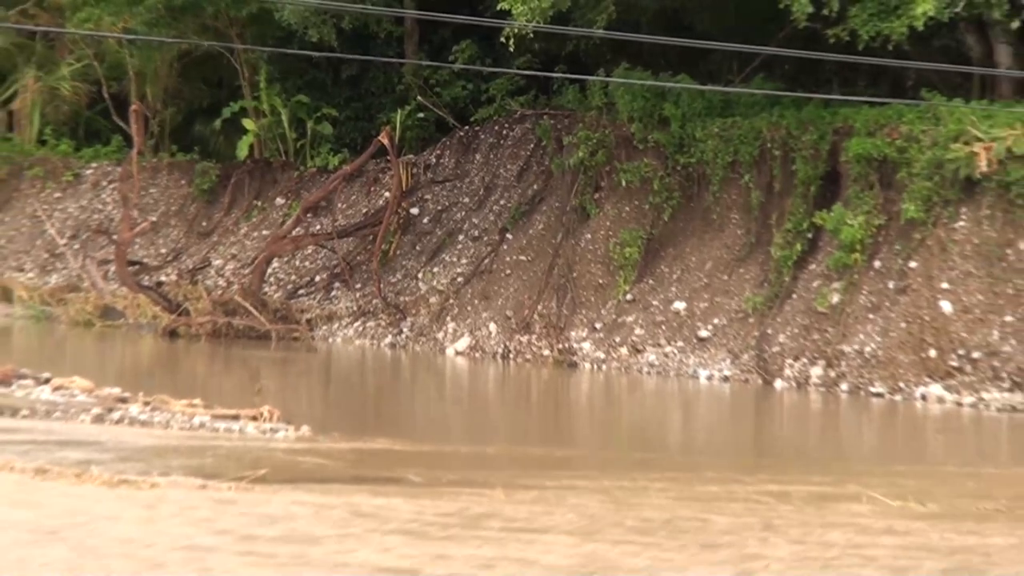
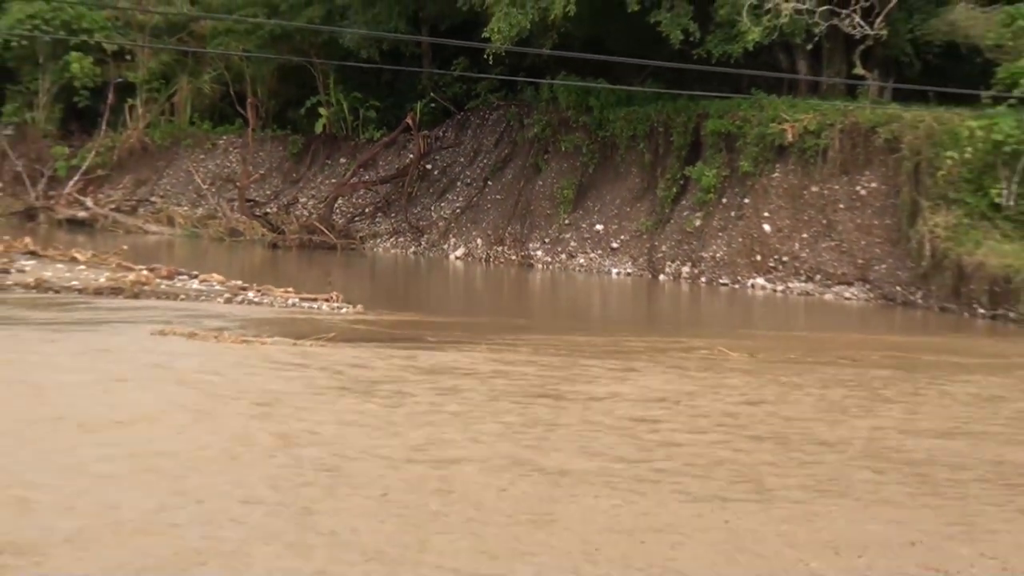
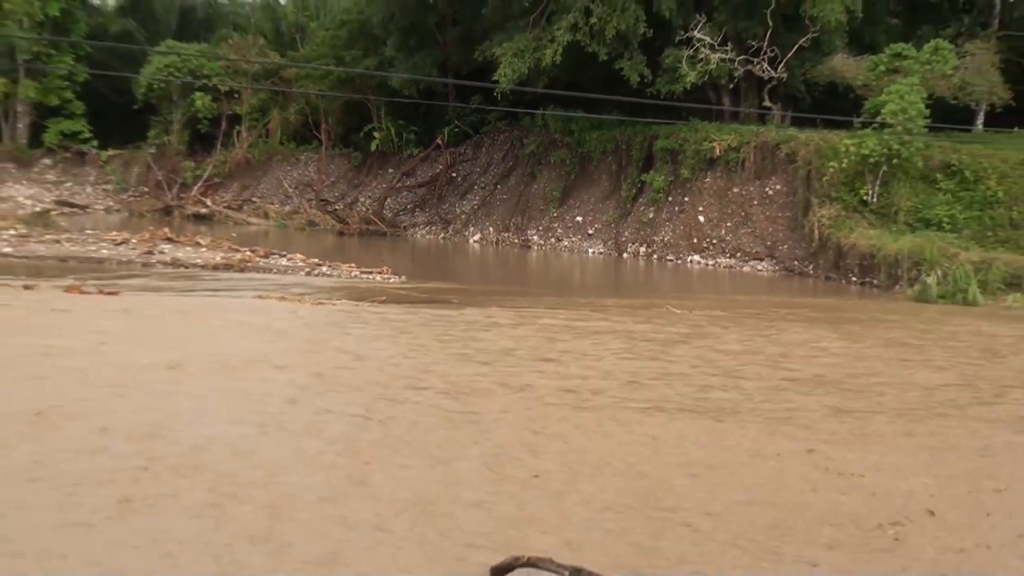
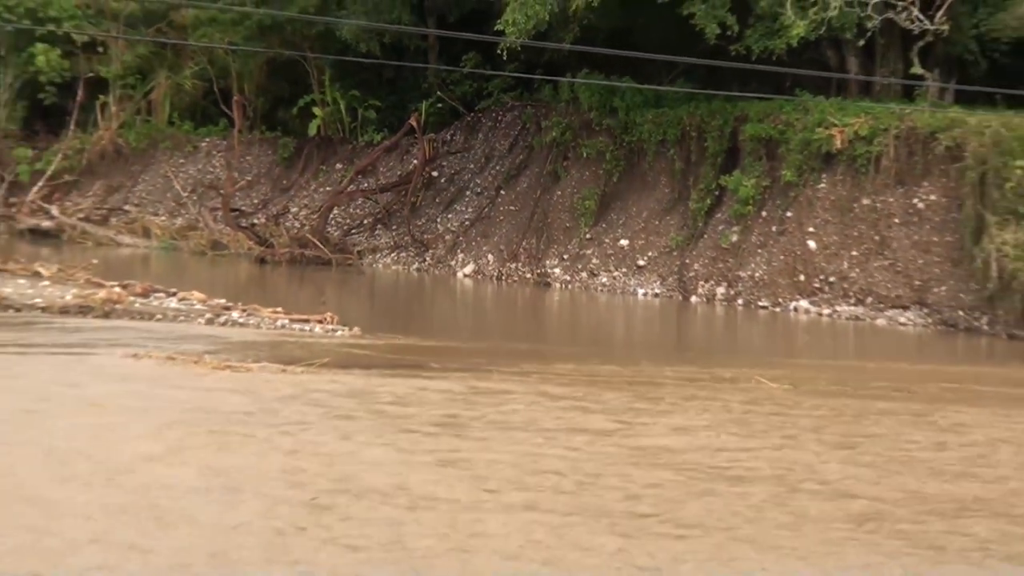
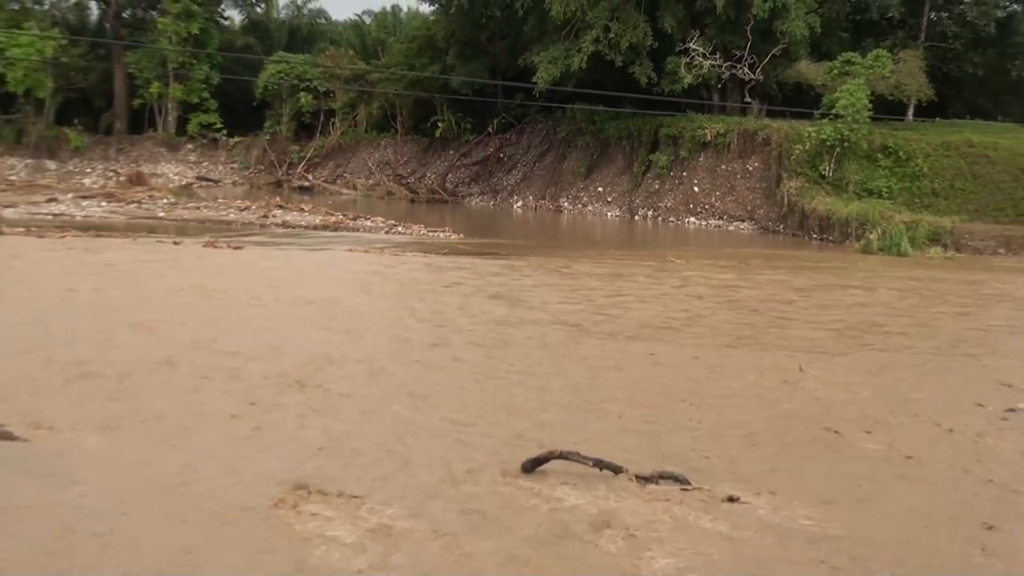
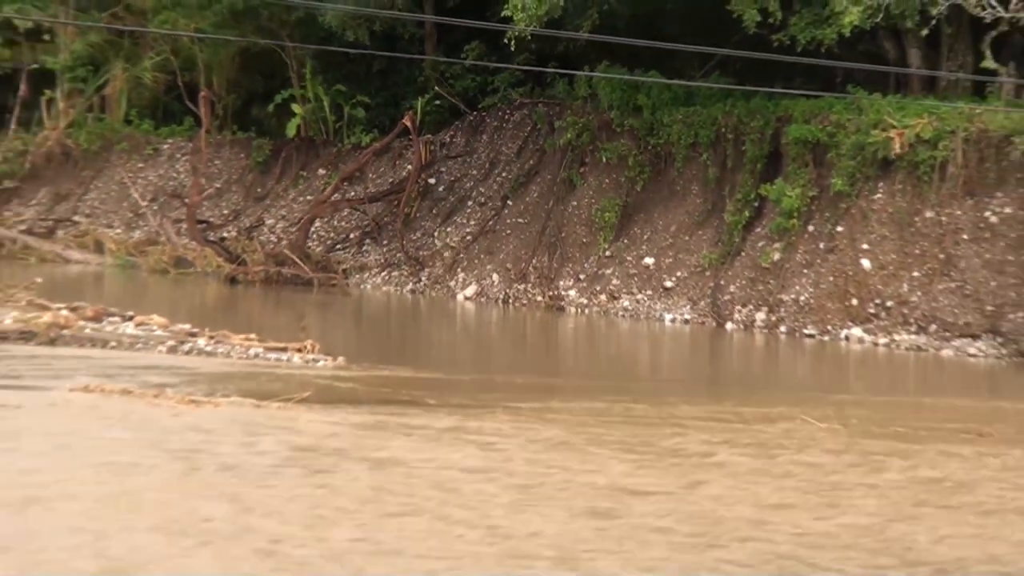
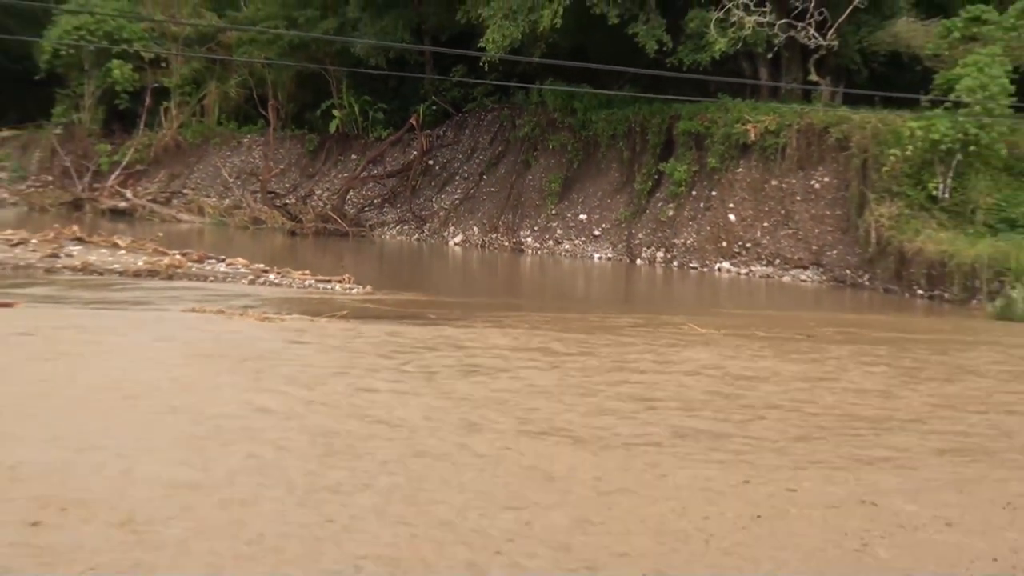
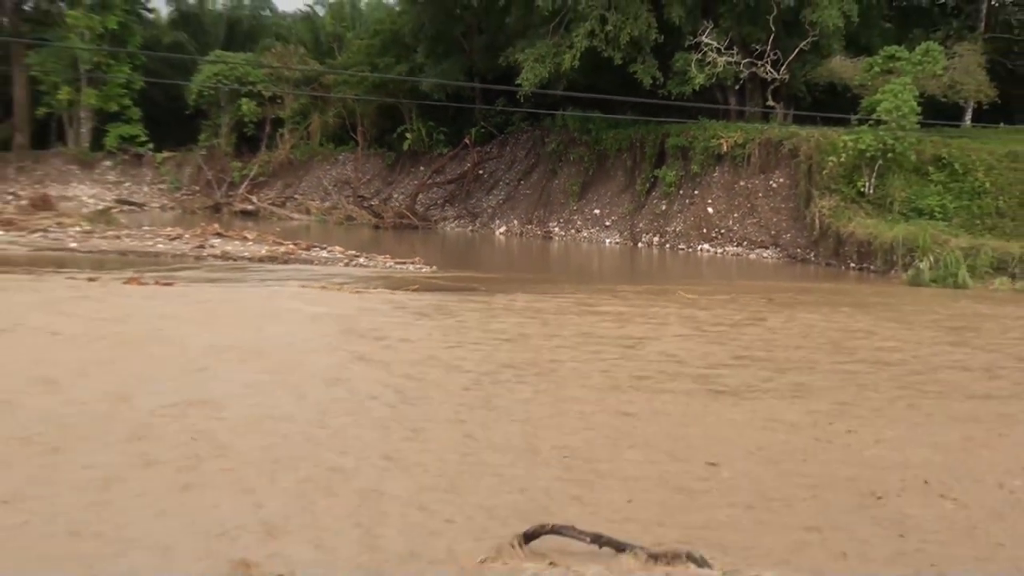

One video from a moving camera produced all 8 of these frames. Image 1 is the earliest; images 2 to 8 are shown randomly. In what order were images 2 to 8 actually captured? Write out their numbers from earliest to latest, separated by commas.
6, 4, 2, 7, 3, 8, 5
